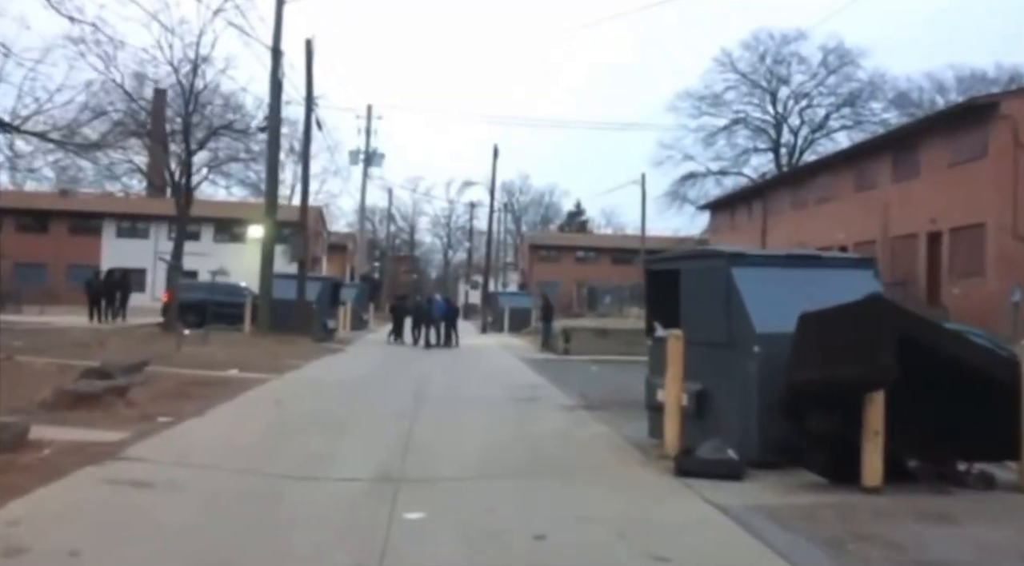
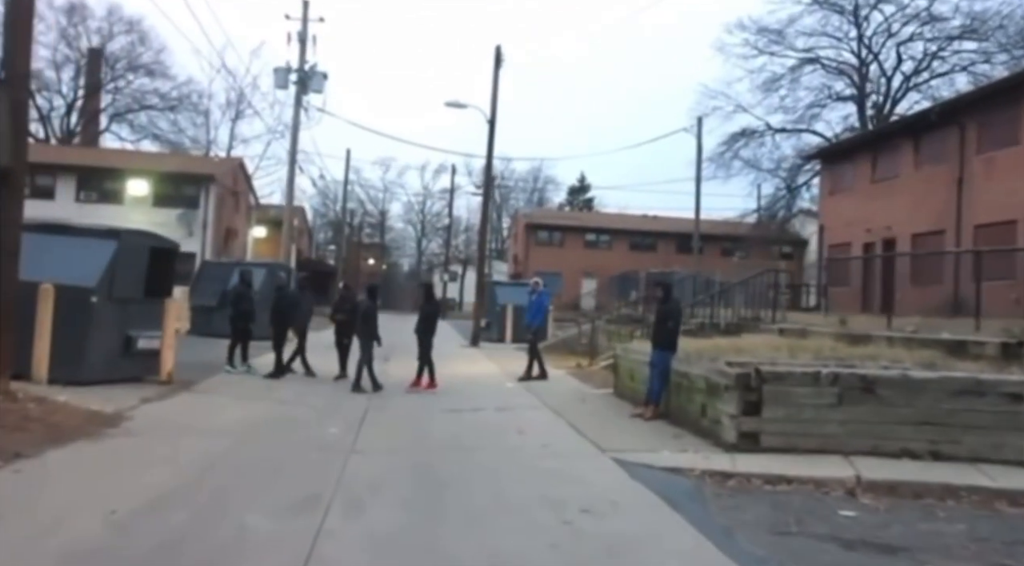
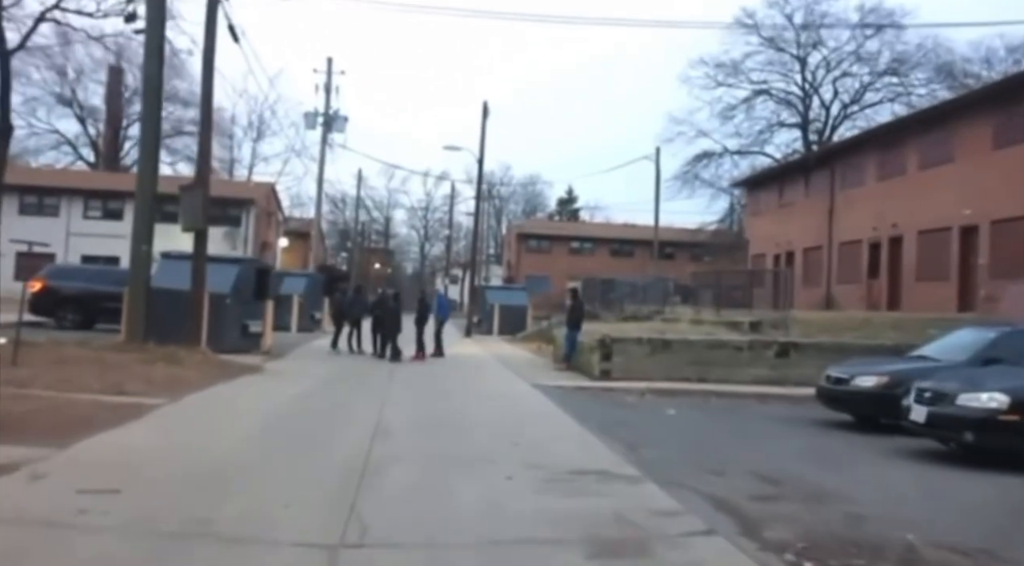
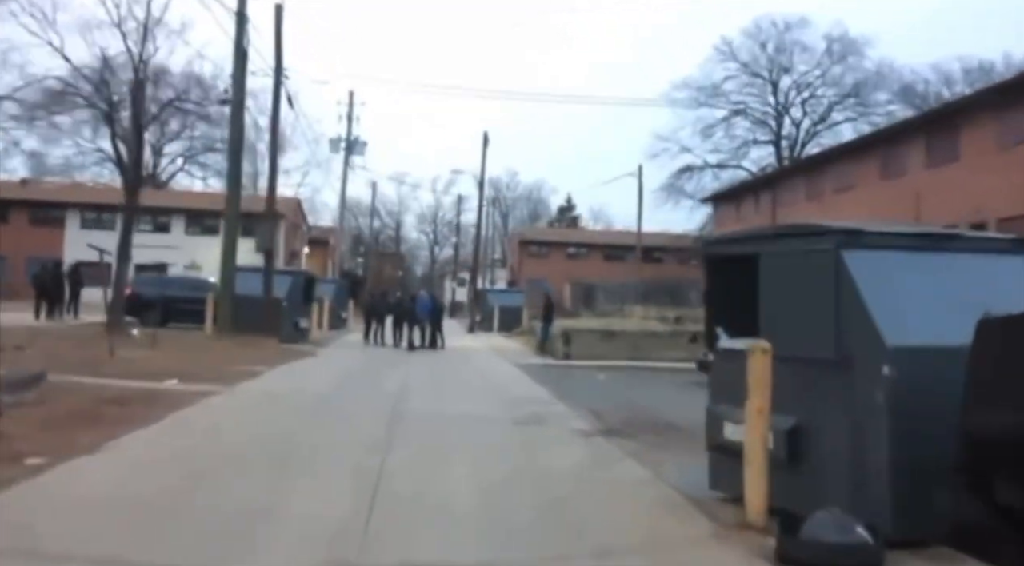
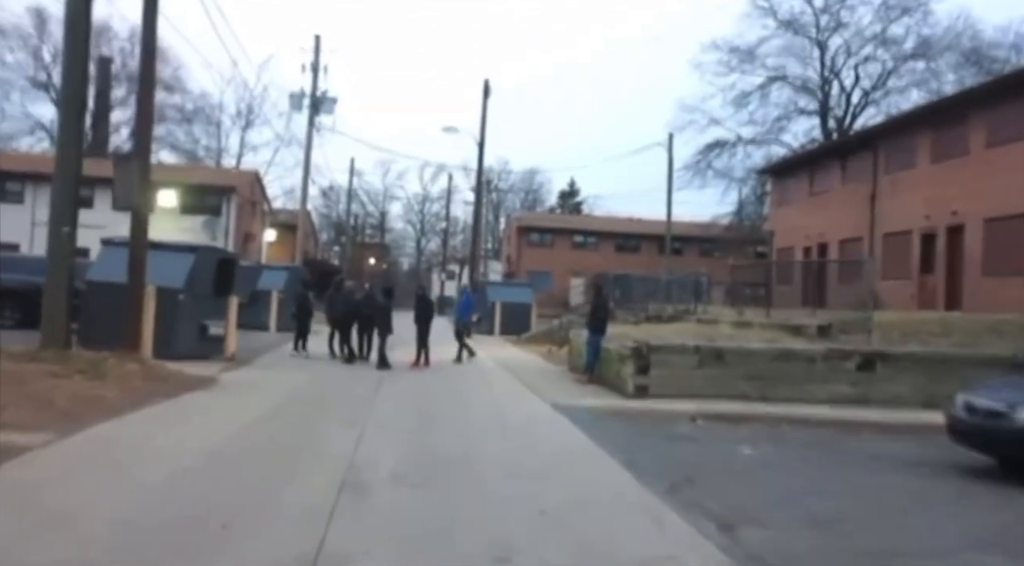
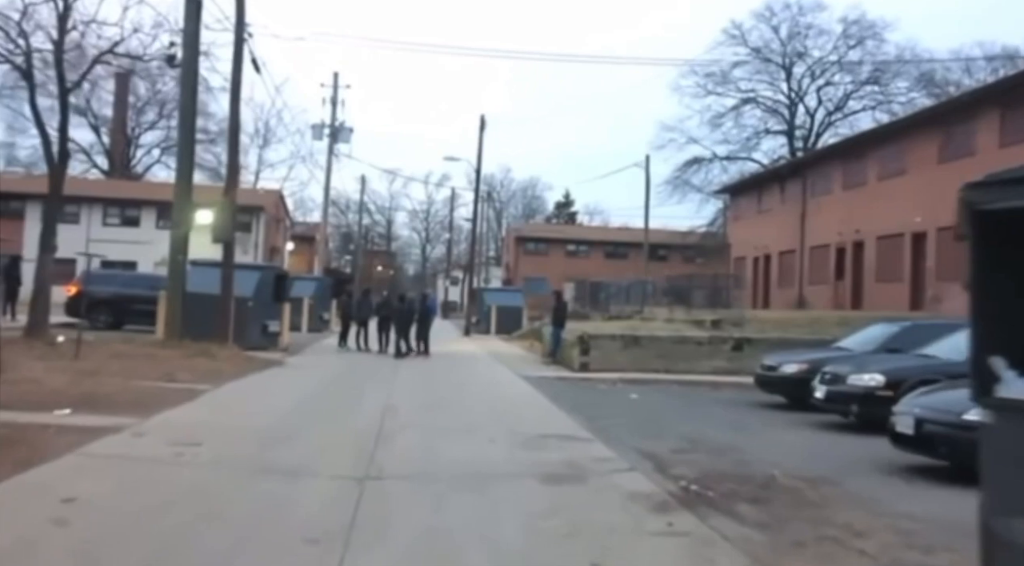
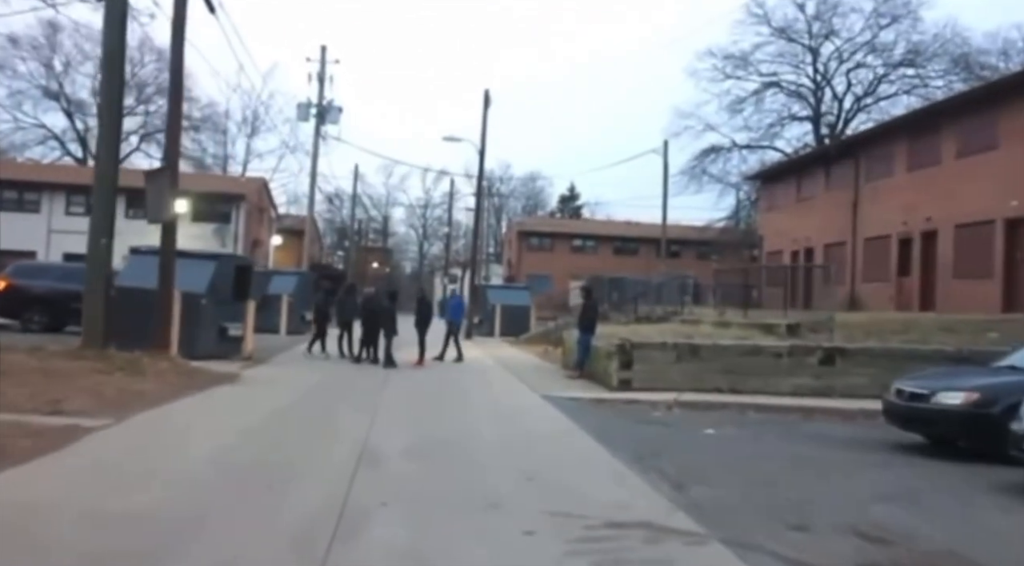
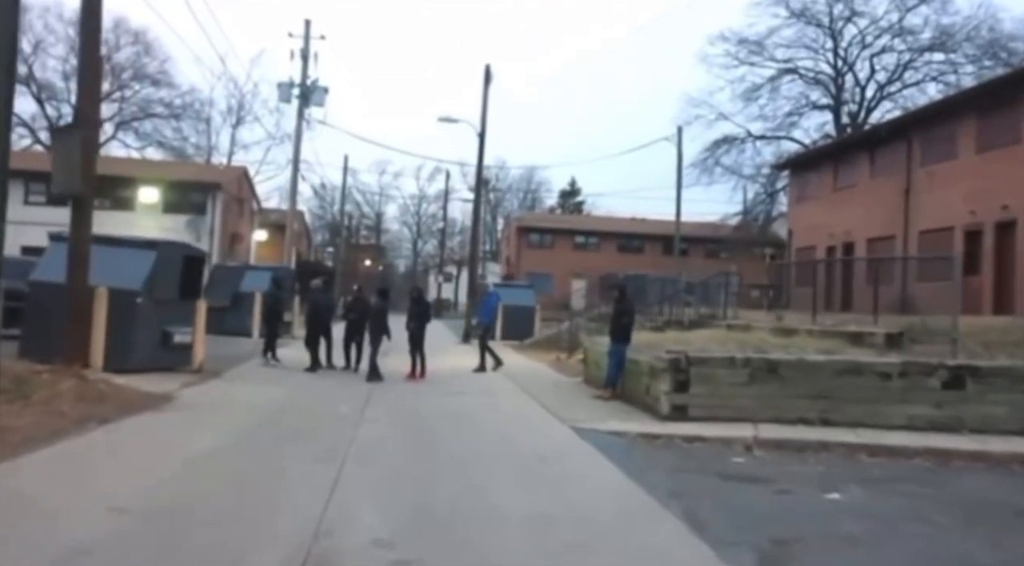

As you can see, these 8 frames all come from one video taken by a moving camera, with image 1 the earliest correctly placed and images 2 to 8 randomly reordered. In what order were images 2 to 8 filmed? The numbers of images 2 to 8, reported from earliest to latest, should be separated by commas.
4, 6, 3, 7, 5, 8, 2
